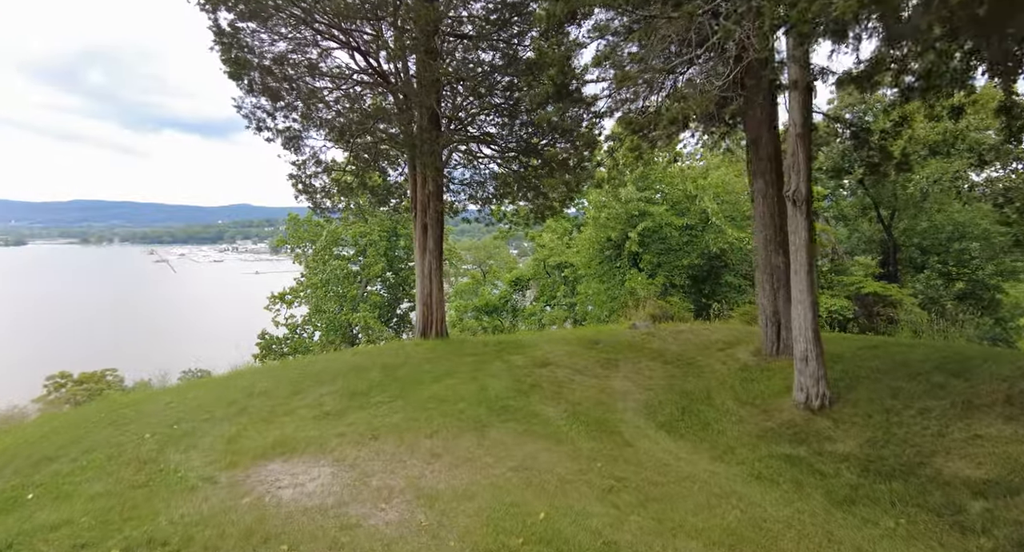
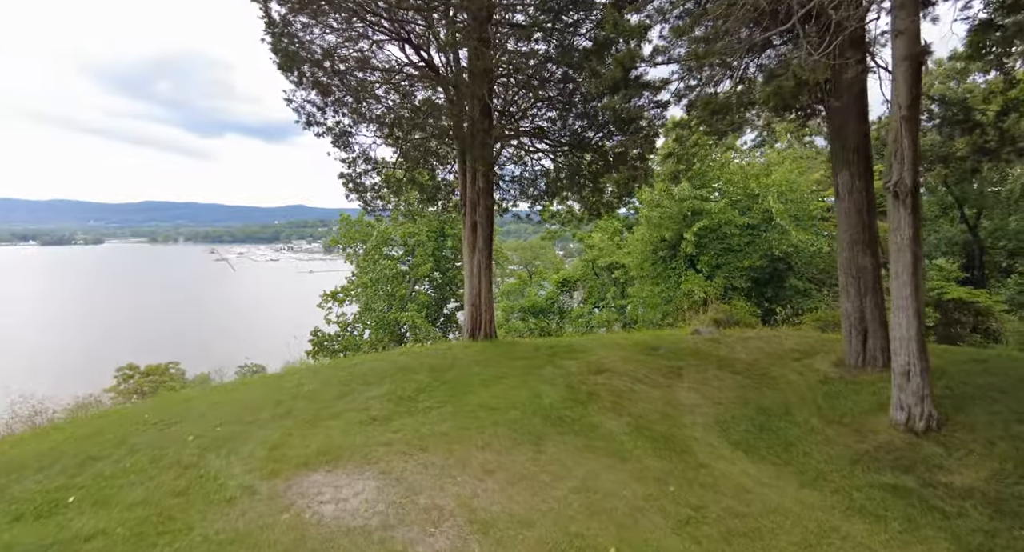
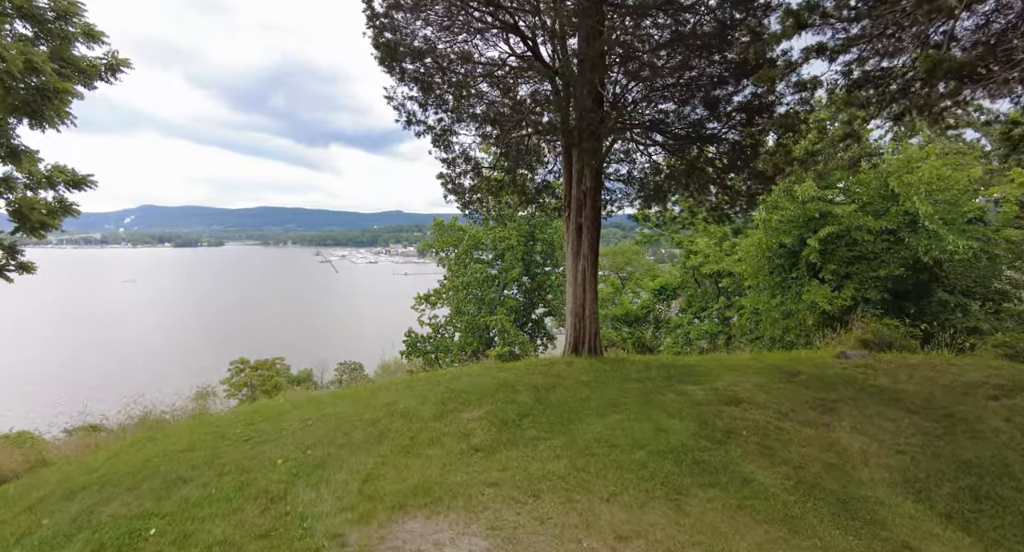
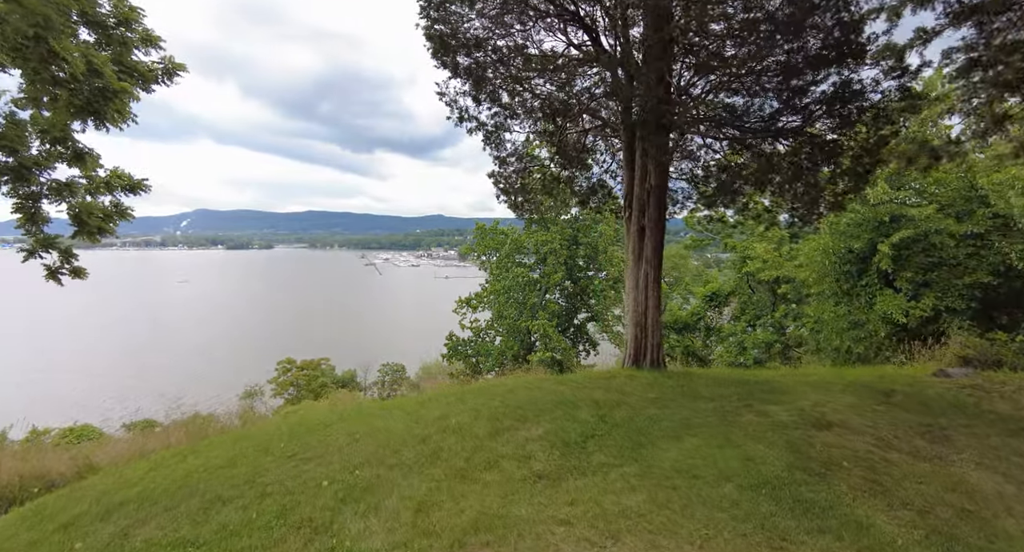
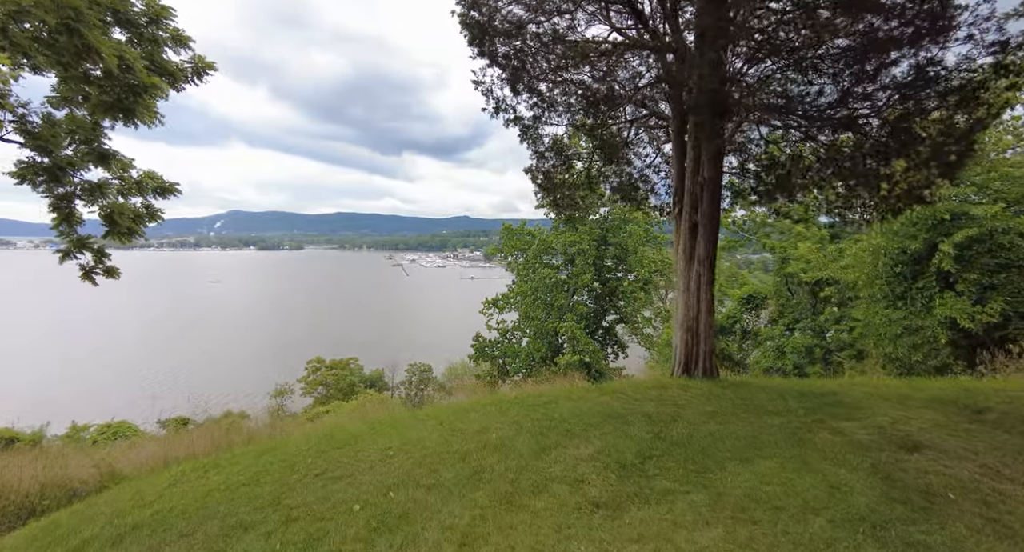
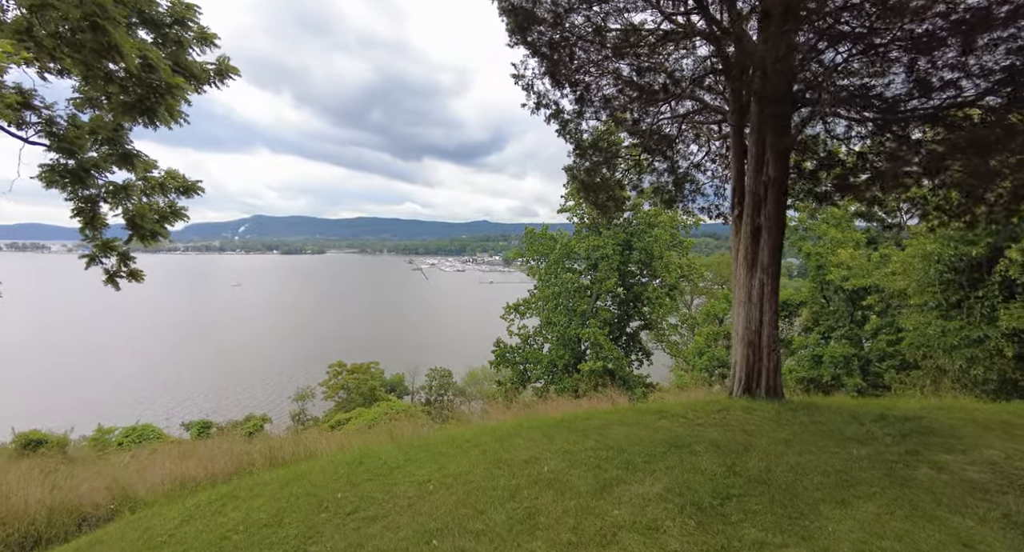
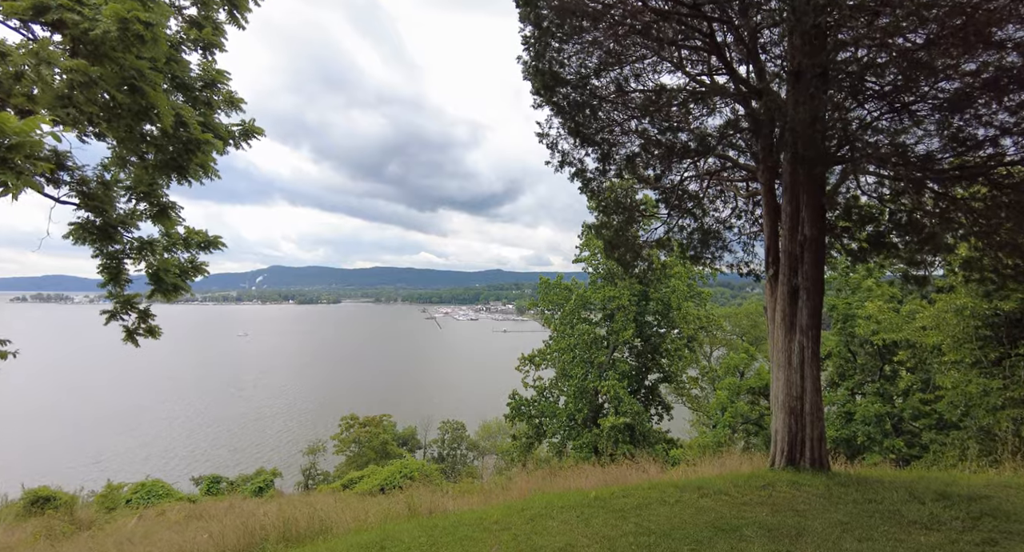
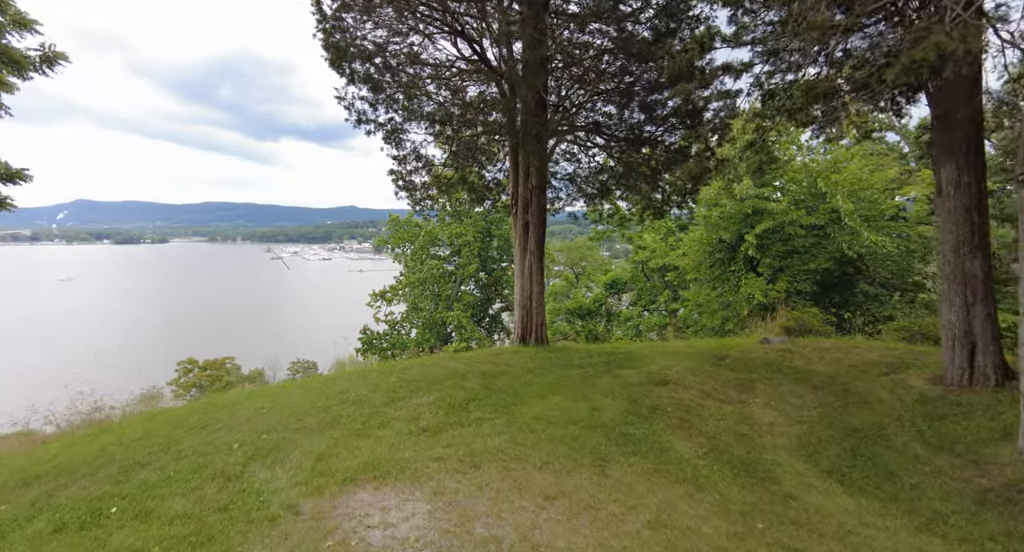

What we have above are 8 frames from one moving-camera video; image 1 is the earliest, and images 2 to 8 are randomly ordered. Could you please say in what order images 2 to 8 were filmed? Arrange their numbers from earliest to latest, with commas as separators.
2, 8, 3, 4, 5, 6, 7
